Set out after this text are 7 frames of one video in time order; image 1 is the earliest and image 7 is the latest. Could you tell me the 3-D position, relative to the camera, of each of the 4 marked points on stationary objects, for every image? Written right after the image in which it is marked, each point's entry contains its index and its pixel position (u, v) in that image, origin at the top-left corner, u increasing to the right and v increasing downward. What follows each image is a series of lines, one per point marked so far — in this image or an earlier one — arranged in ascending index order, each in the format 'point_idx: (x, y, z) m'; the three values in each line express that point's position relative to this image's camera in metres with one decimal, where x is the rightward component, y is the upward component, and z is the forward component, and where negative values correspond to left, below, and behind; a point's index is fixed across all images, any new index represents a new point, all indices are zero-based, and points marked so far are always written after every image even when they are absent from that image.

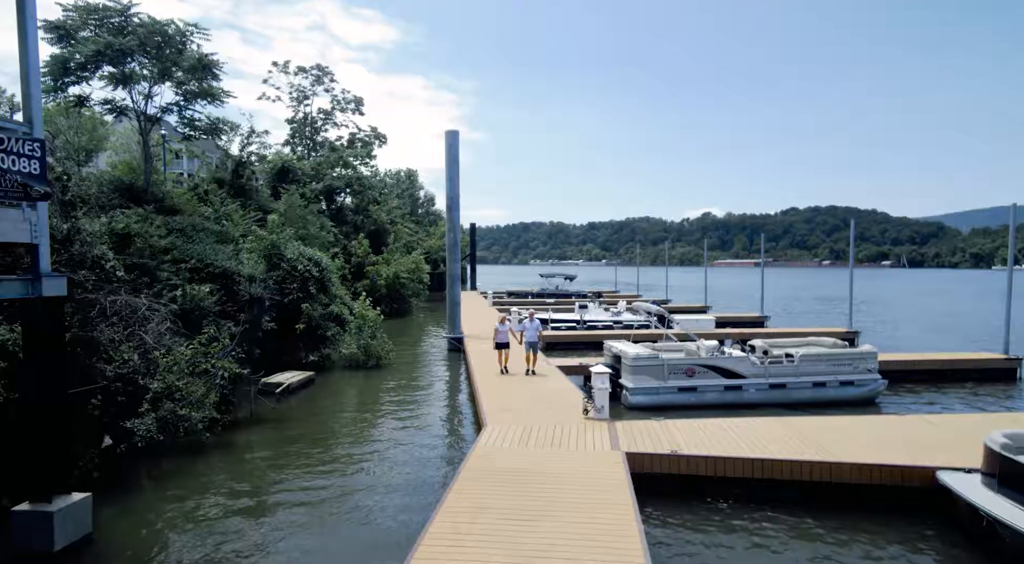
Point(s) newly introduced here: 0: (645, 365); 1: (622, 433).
0: (+2.4, -1.5, +11.9) m
1: (+1.5, -2.0, +9.0) m
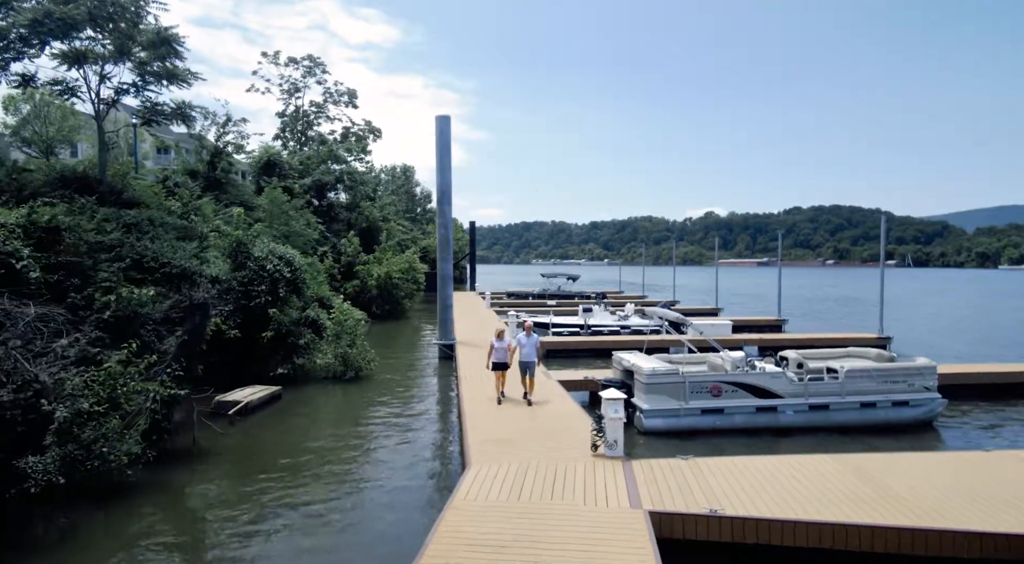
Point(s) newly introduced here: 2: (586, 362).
0: (+2.3, -1.5, +10.1) m
1: (+1.4, -2.0, +7.2) m
2: (+2.0, -2.1, +17.7) m
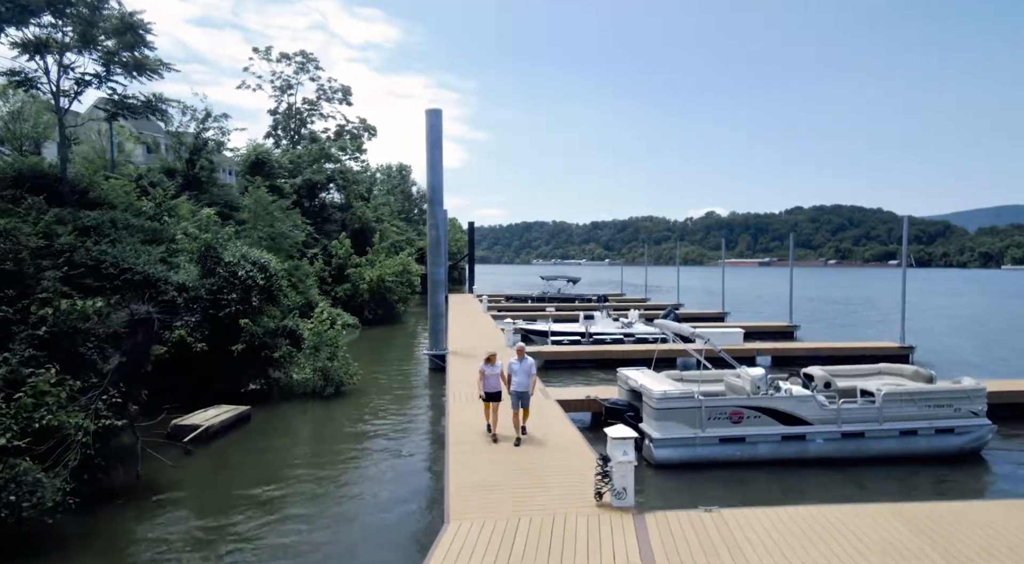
0: (+2.1, -1.6, +8.8) m
1: (+1.3, -2.2, +5.9) m
2: (+1.9, -2.3, +16.5) m
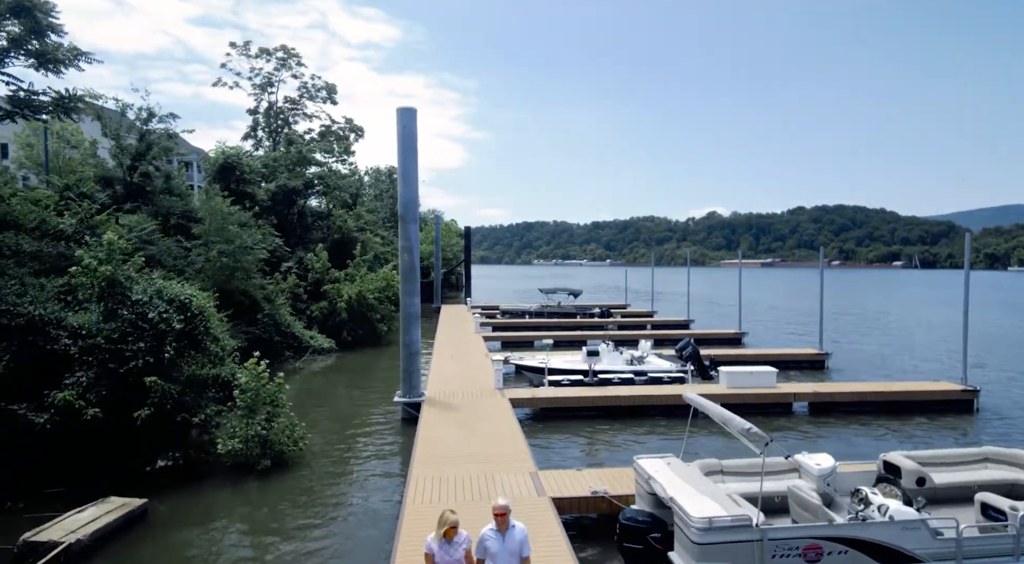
0: (+1.9, -2.3, +6.0) m
1: (+1.0, -2.9, +3.1) m
2: (+1.6, -3.0, +13.7) m
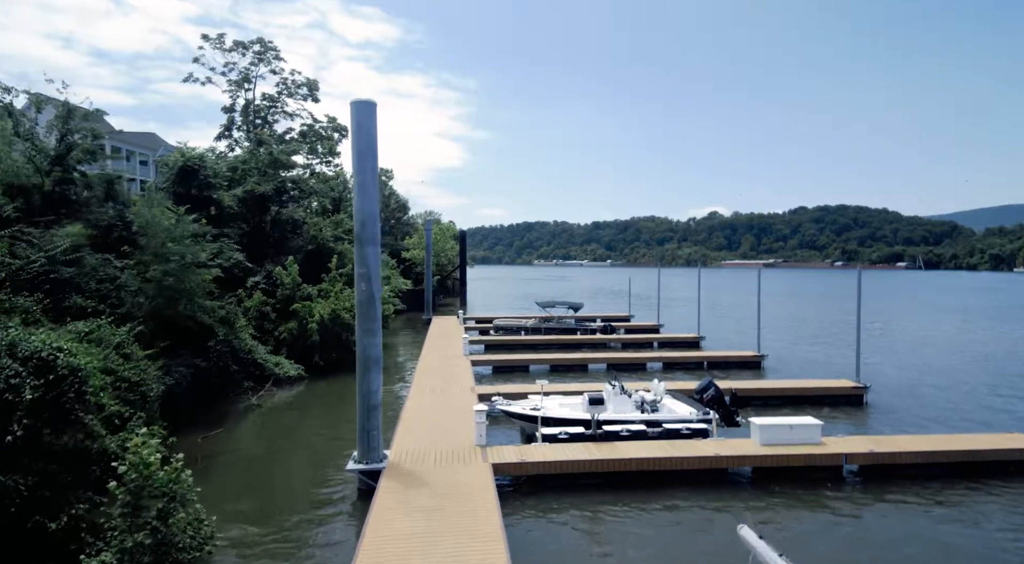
0: (+1.6, -2.9, +3.2) m
1: (+0.7, -3.5, +0.3) m
2: (+1.4, -3.6, +10.9) m
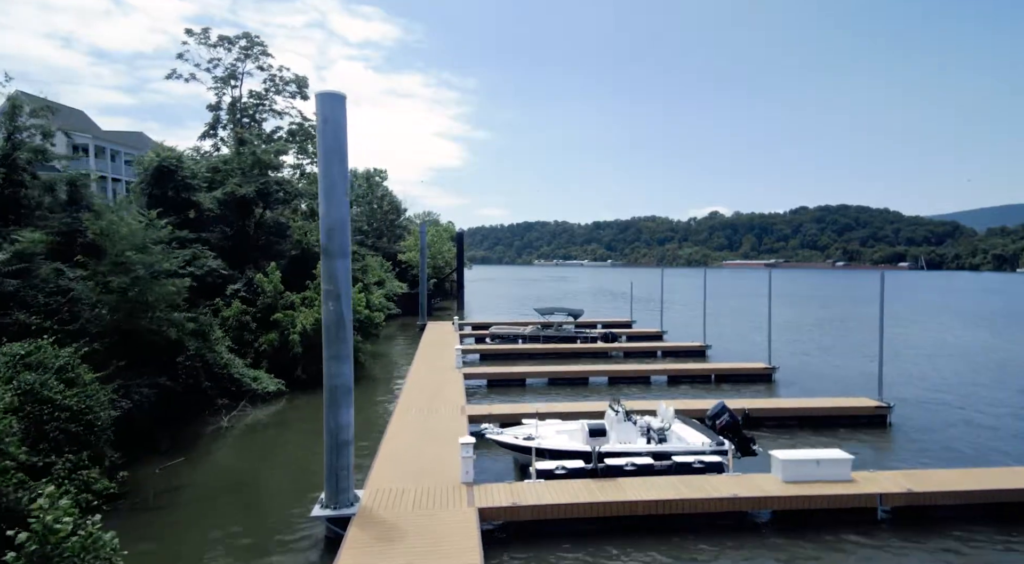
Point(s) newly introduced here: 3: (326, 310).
0: (+1.5, -3.2, +1.8) m
1: (+0.6, -3.7, -1.1) m
2: (+1.2, -3.8, +9.5) m
3: (-2.7, -0.4, +9.9) m
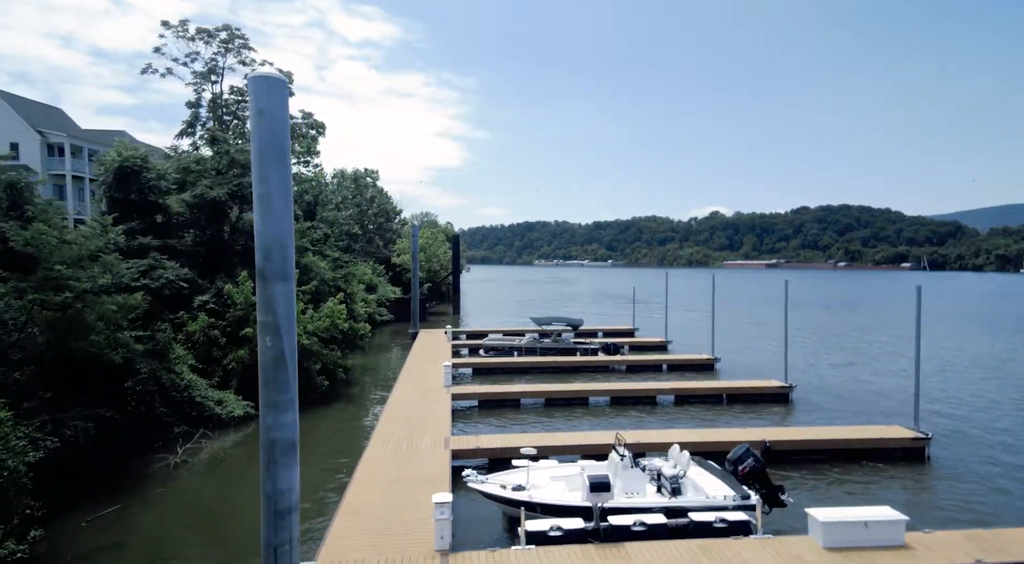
0: (+1.3, -3.5, 0.0) m
1: (+0.4, -4.1, -3.0) m
2: (+1.0, -4.2, +7.6) m
3: (-2.9, -0.7, +8.0) m
